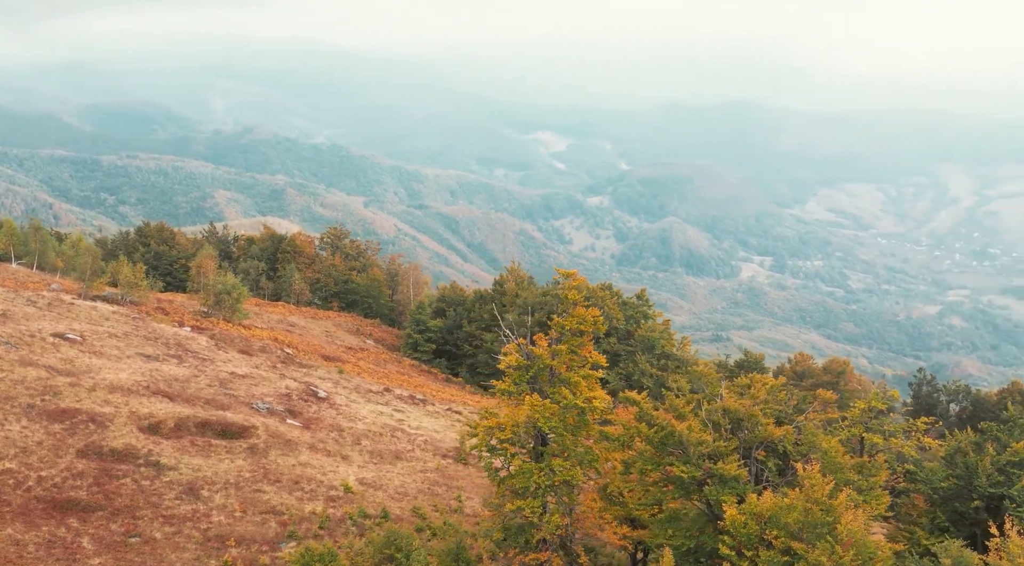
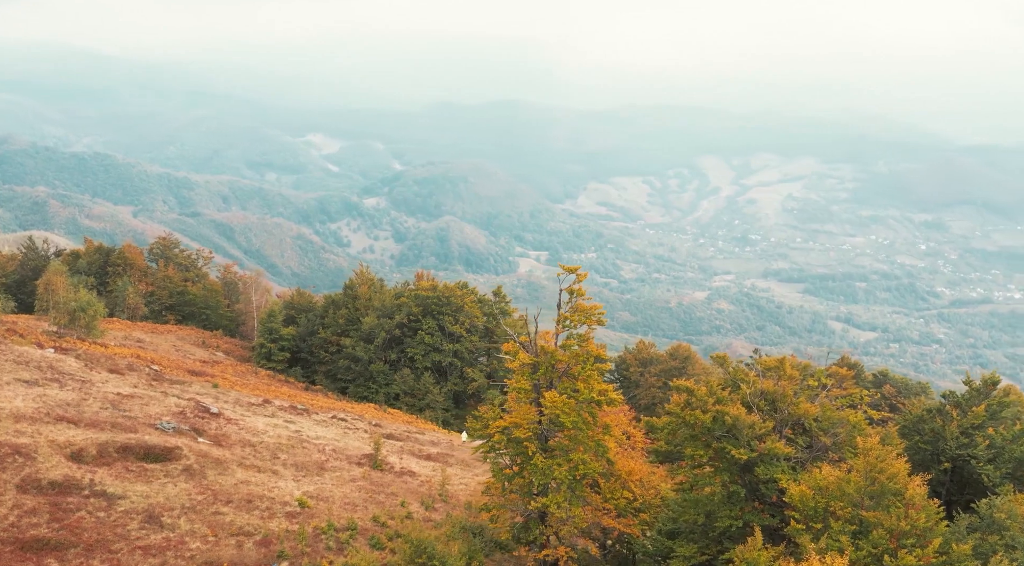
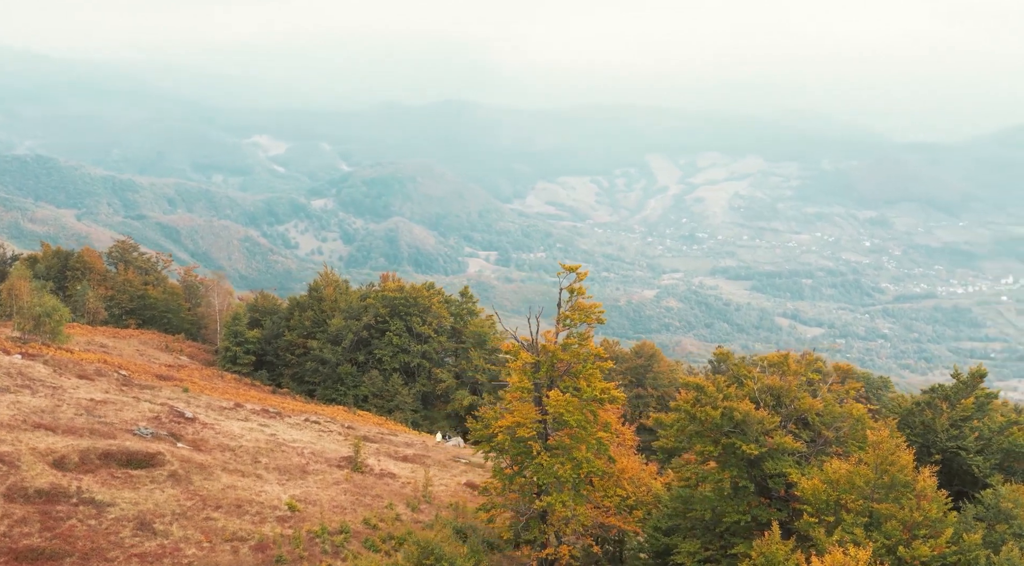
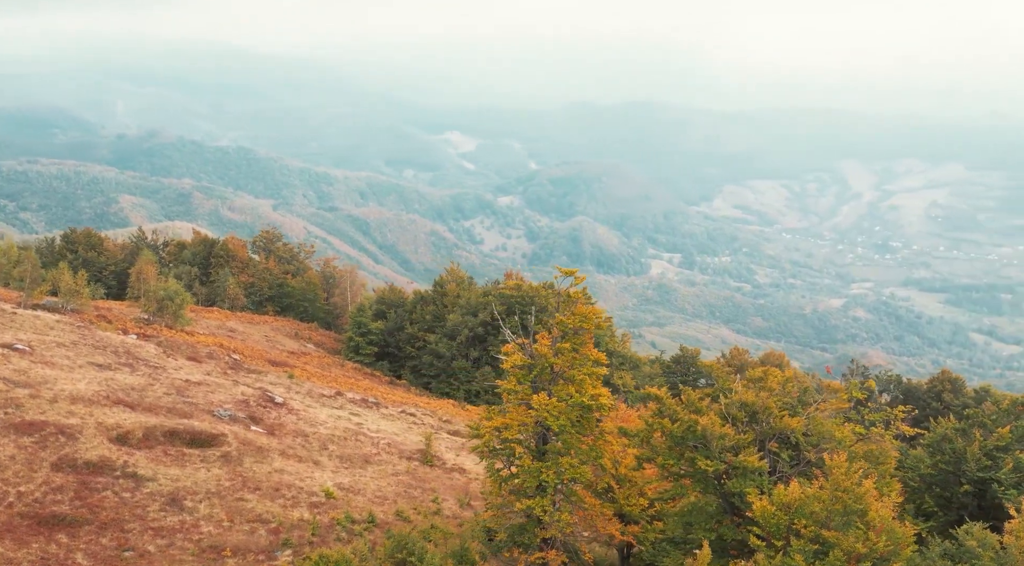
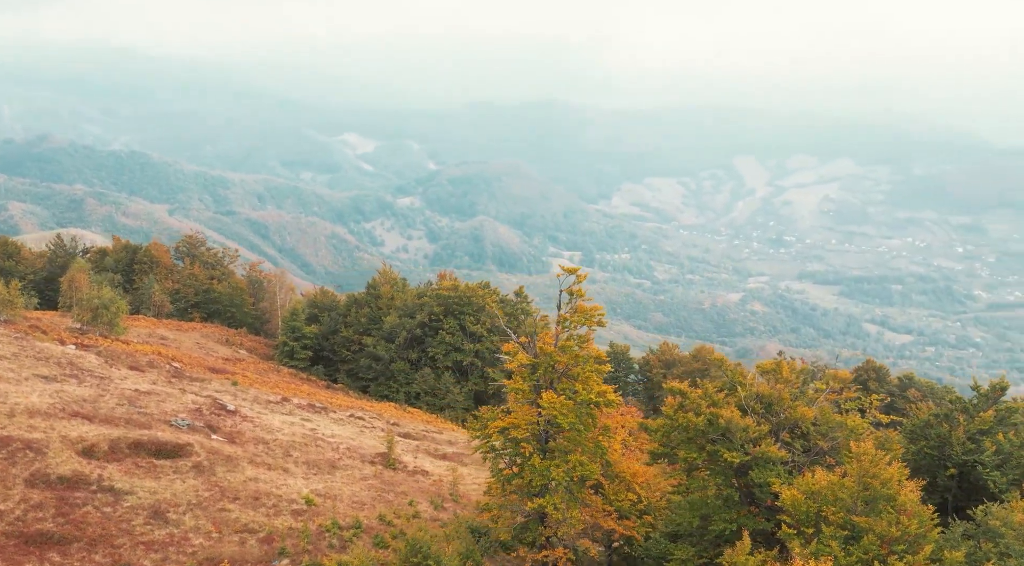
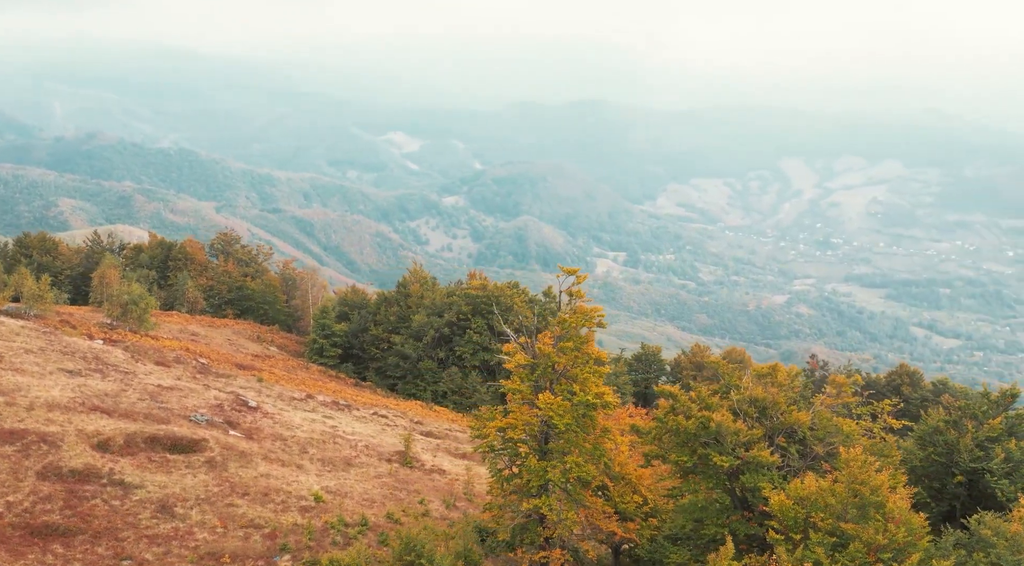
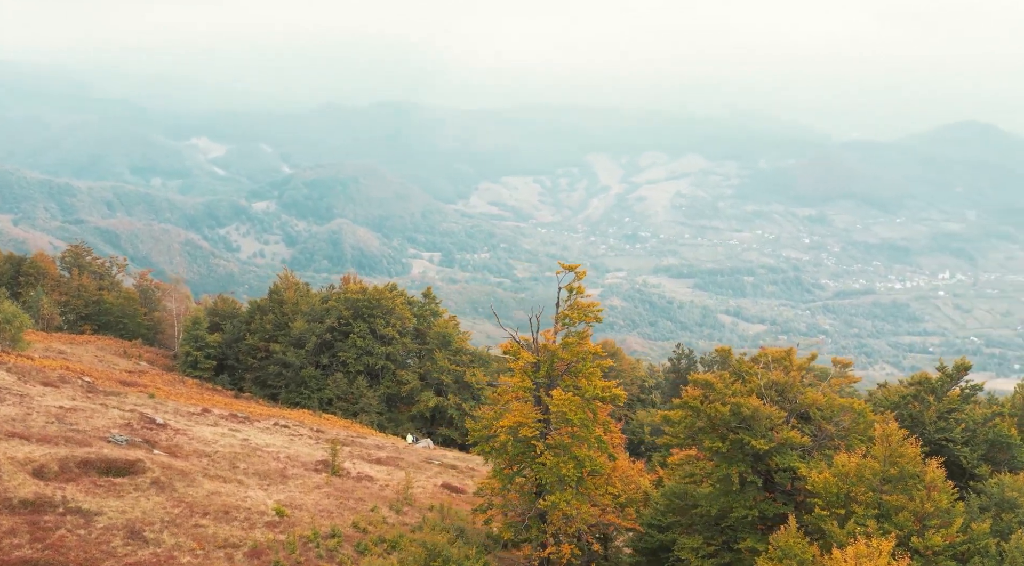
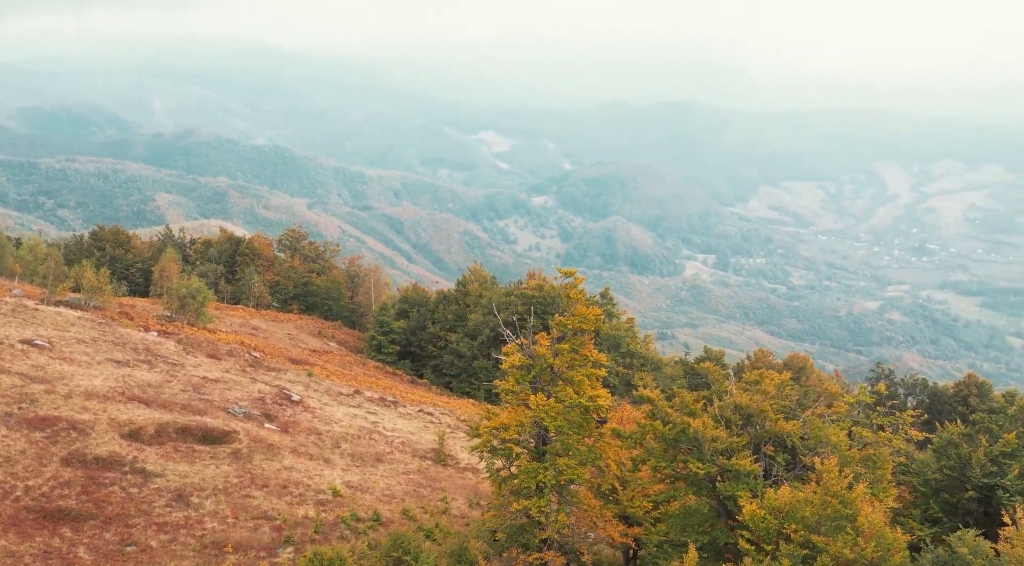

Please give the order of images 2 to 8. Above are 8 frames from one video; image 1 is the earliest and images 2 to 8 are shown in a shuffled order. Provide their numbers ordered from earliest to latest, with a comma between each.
8, 4, 6, 5, 2, 3, 7
